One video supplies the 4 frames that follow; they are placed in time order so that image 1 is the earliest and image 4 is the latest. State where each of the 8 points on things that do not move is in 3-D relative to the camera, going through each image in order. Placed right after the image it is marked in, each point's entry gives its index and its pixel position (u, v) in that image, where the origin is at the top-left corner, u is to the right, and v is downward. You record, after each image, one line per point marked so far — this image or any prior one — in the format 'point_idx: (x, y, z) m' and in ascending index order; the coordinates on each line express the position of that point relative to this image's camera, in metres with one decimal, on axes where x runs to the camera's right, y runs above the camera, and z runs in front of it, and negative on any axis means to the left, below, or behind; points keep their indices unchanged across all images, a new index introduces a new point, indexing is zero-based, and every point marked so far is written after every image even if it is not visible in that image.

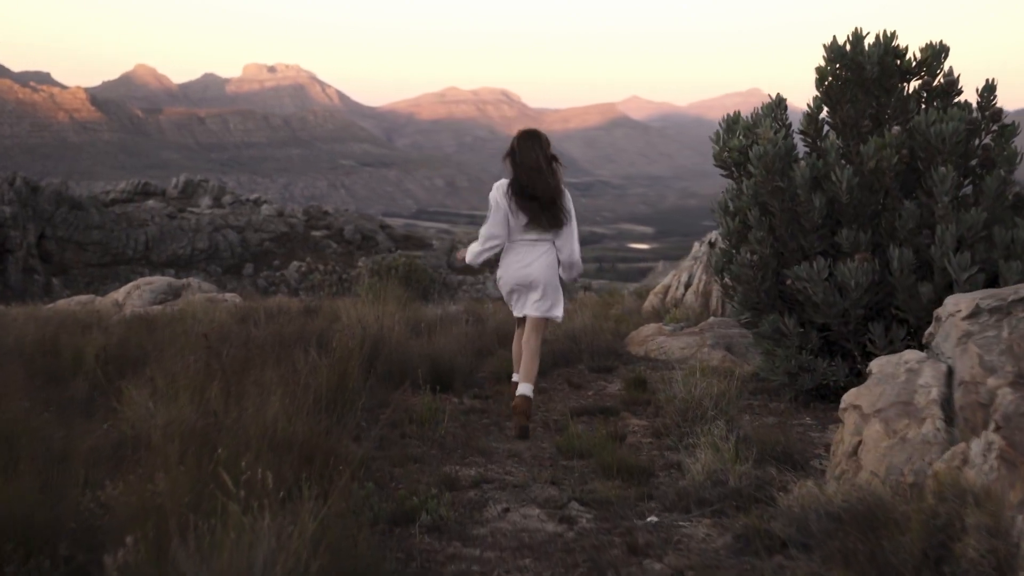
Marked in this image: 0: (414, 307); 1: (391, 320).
0: (-1.2, -0.3, +10.9) m
1: (-1.2, -0.3, +8.2) m
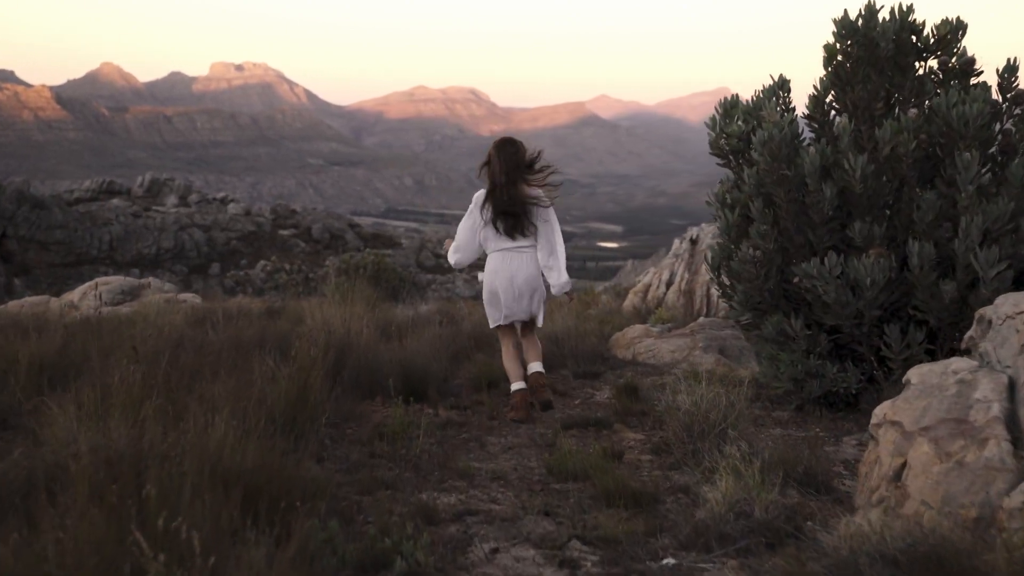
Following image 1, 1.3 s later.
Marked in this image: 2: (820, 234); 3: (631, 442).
0: (-1.5, -0.2, +10.2) m
1: (-1.4, -0.3, +7.6) m
2: (+2.0, +0.4, +5.6) m
3: (+0.7, -0.9, +5.0) m
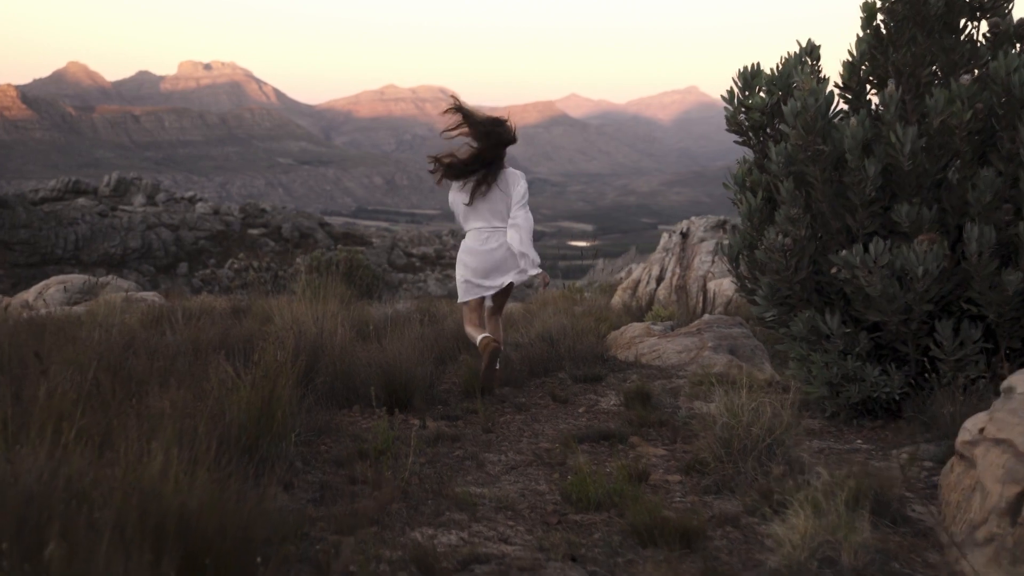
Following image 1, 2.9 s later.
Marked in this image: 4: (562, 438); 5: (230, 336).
0: (-1.7, -0.2, +9.4) m
1: (-1.4, -0.3, +6.8) m
2: (+2.0, +0.4, +4.9) m
3: (+0.7, -0.9, +4.3) m
4: (+0.3, -0.8, +4.7) m
5: (-2.2, -0.4, +6.6) m
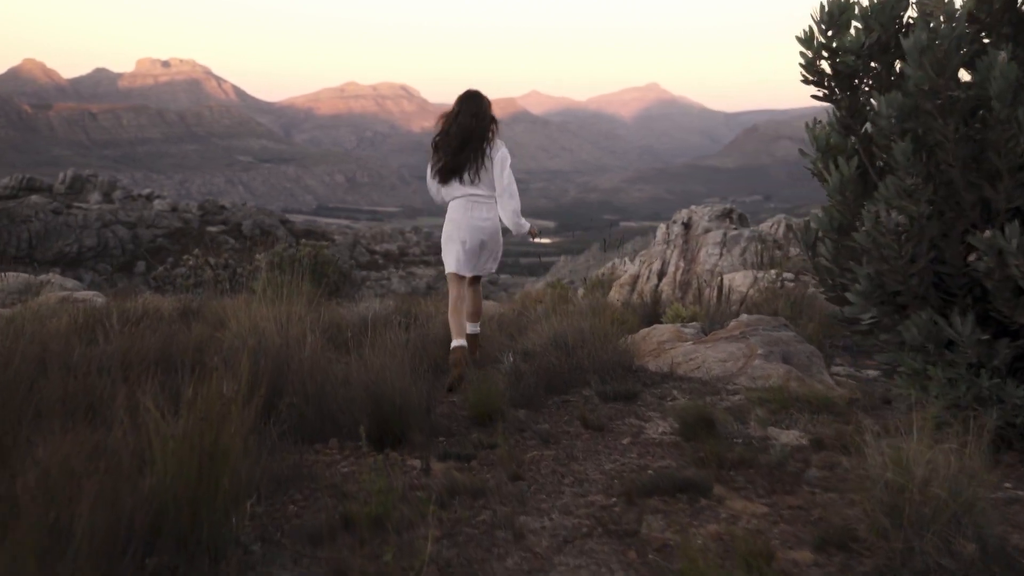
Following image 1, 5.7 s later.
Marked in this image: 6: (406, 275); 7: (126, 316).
0: (-1.7, -0.2, +8.1) m
1: (-1.3, -0.3, +5.5) m
2: (+2.1, +0.4, +3.7) m
3: (+0.9, -0.8, +3.0) m
4: (+0.4, -0.8, +3.4) m
5: (-2.1, -0.4, +5.2) m
6: (-2.2, +0.3, +18.6) m
7: (-3.5, -0.2, +7.5) m
